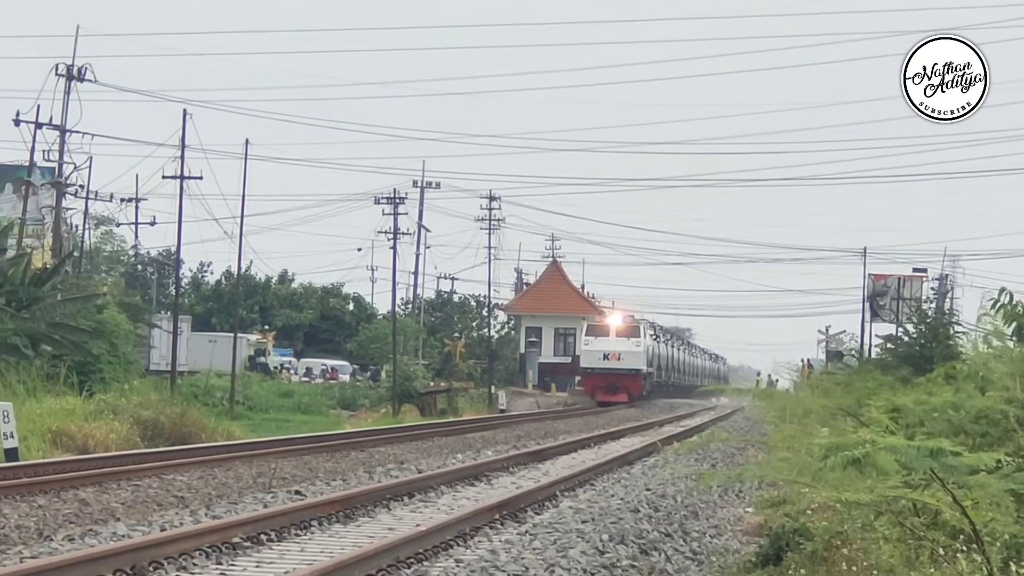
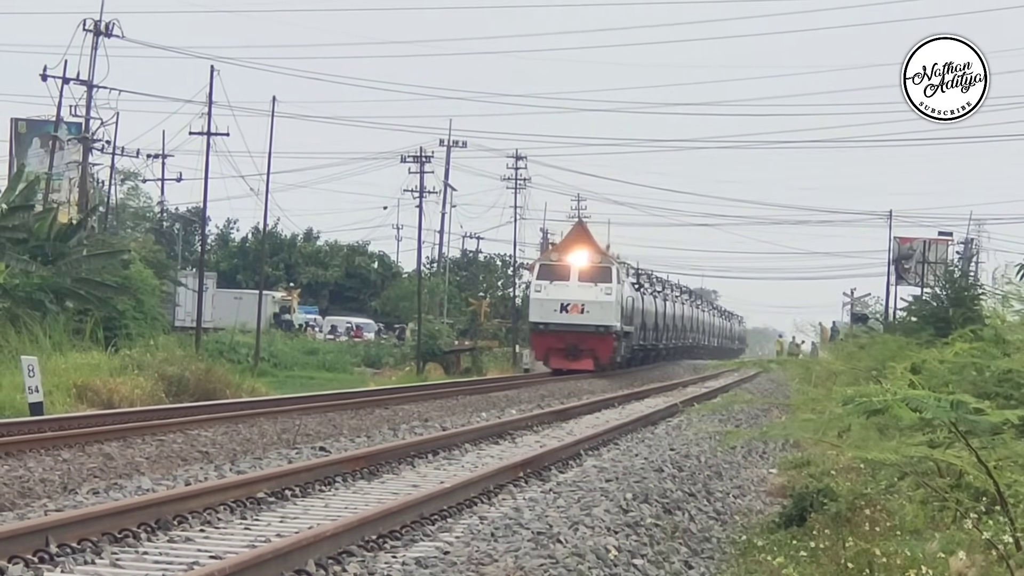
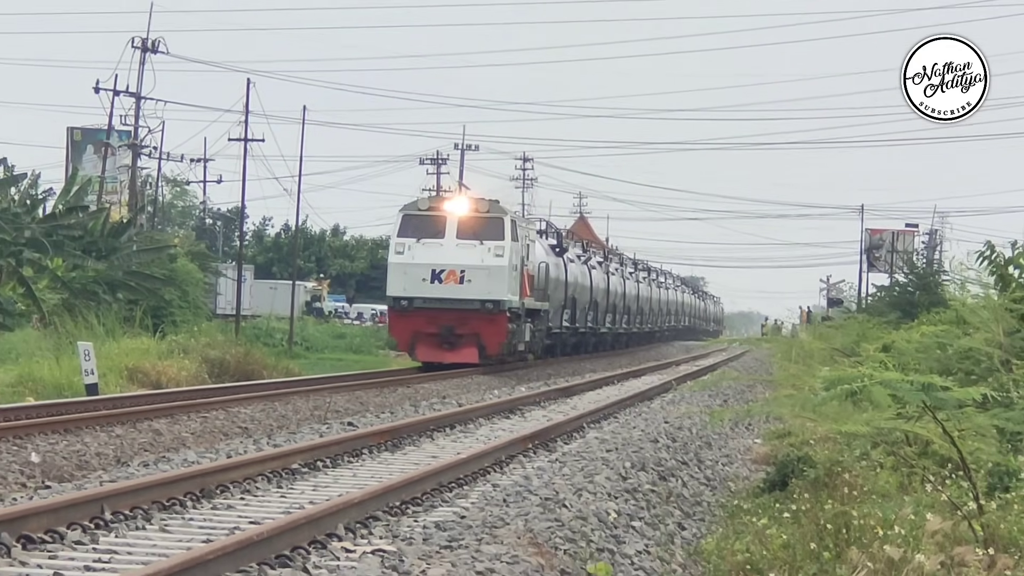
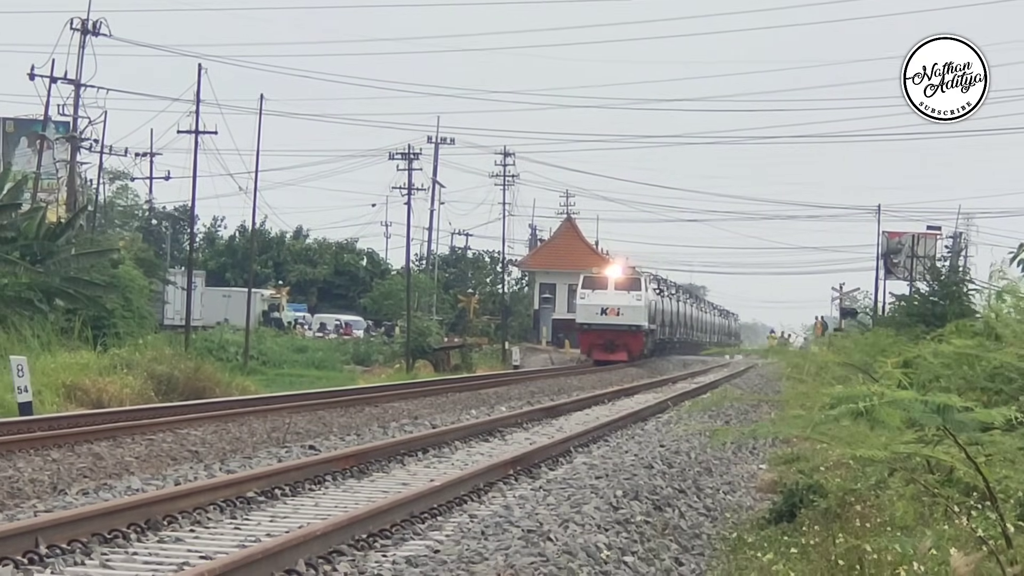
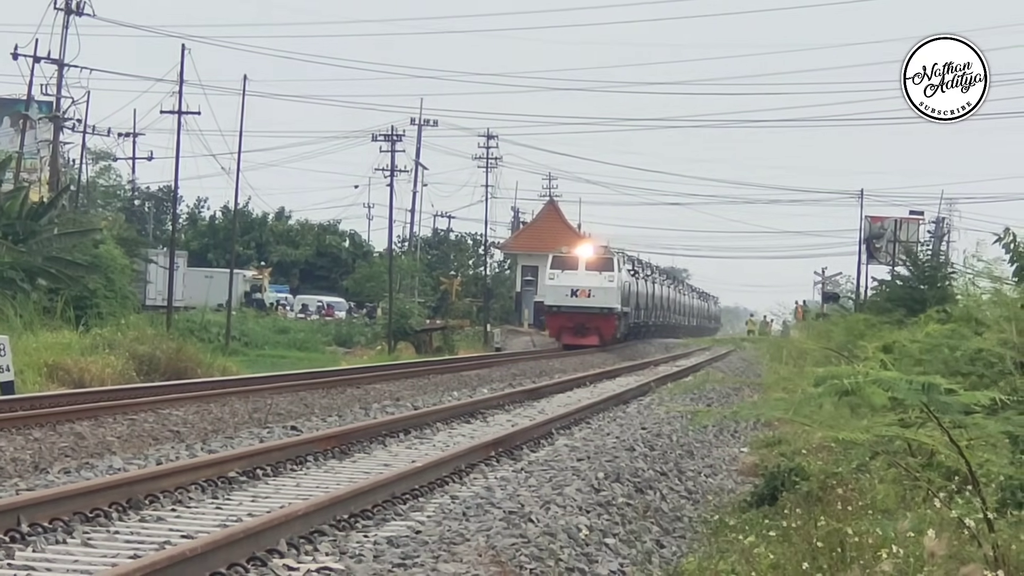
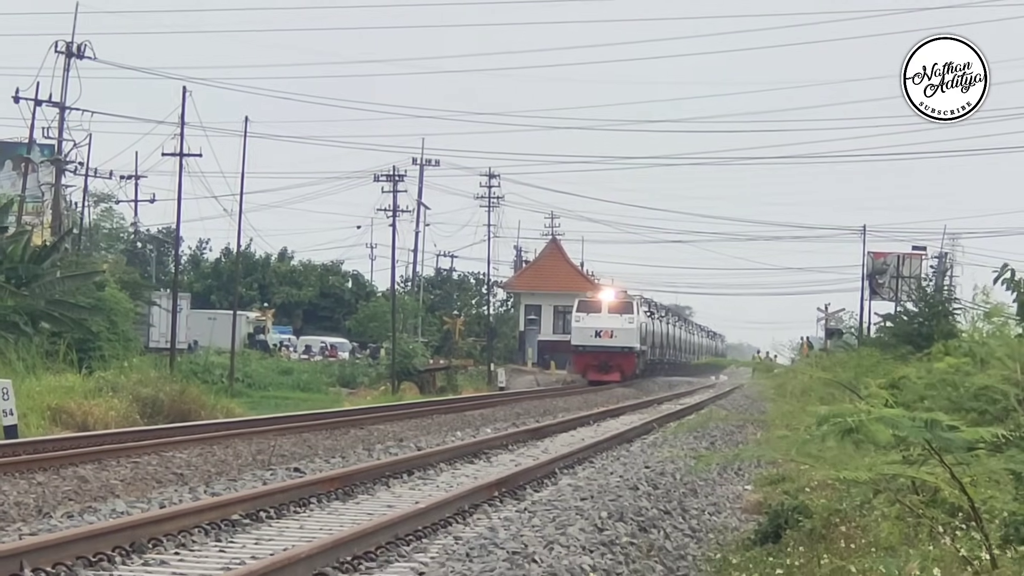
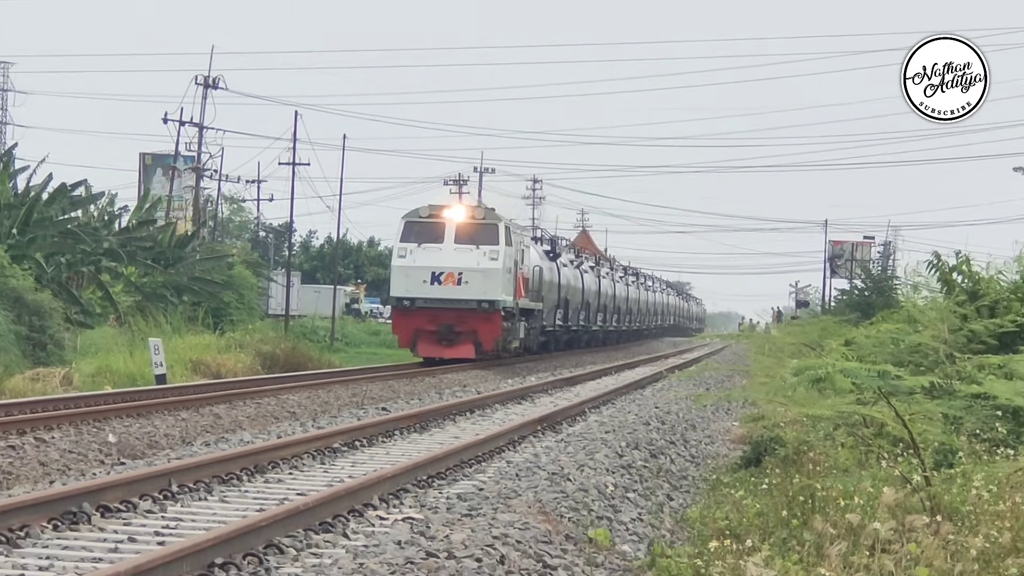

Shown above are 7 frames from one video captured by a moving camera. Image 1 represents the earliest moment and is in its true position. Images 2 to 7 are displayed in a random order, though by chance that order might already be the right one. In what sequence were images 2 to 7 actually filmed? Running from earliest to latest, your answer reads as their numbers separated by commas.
6, 4, 5, 2, 3, 7
